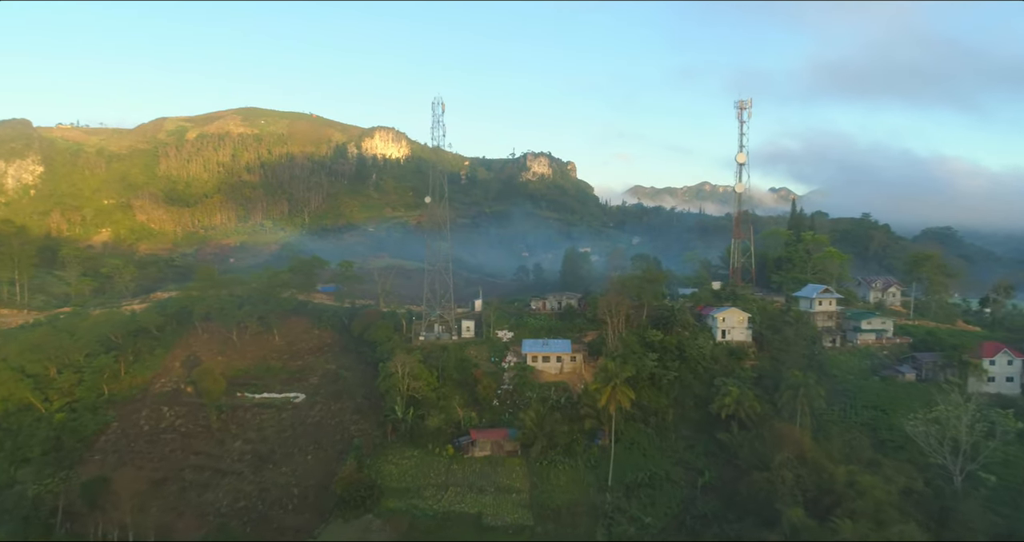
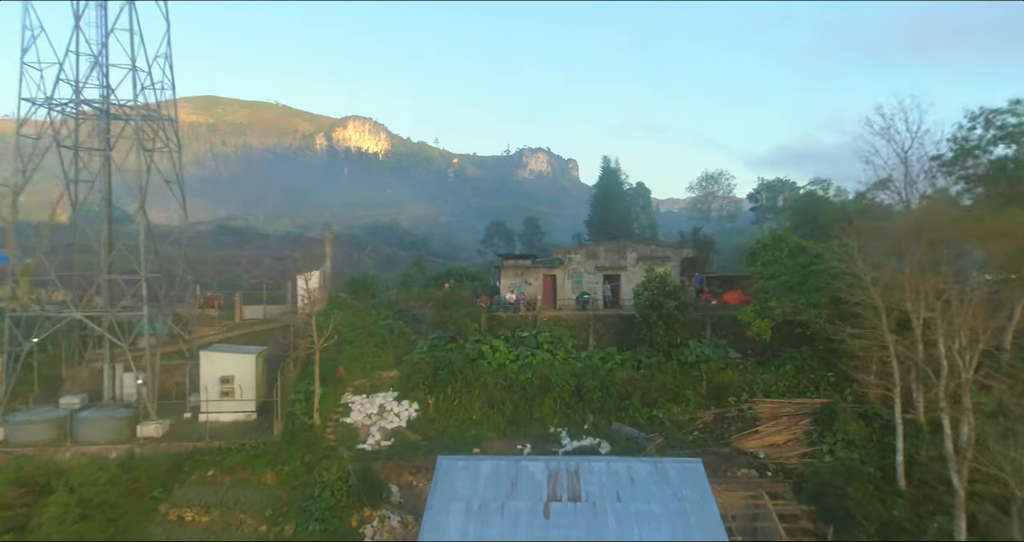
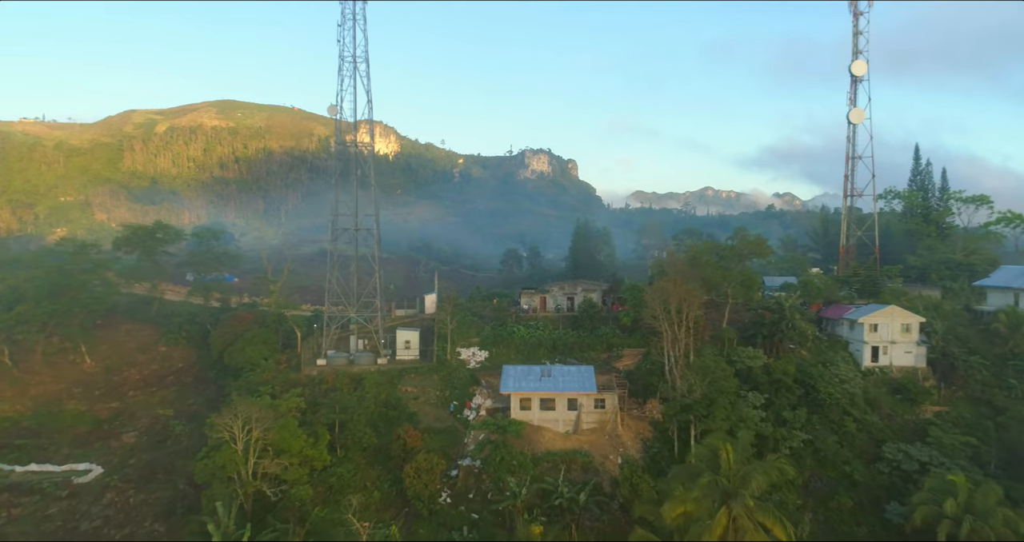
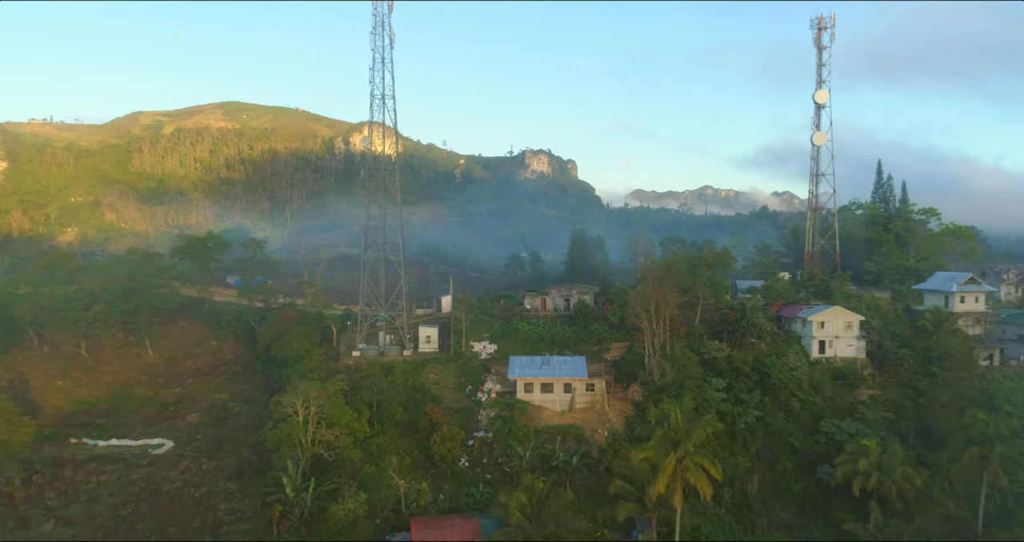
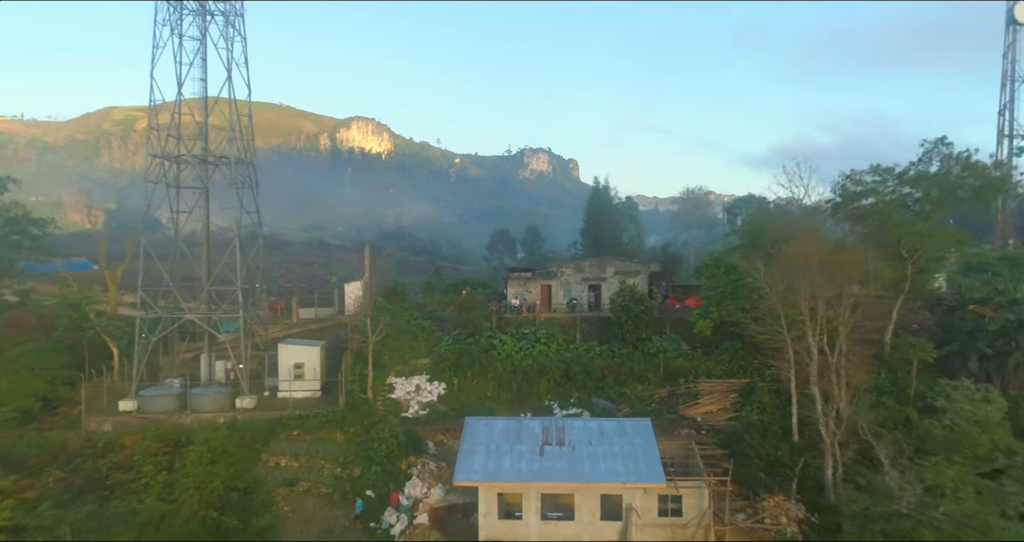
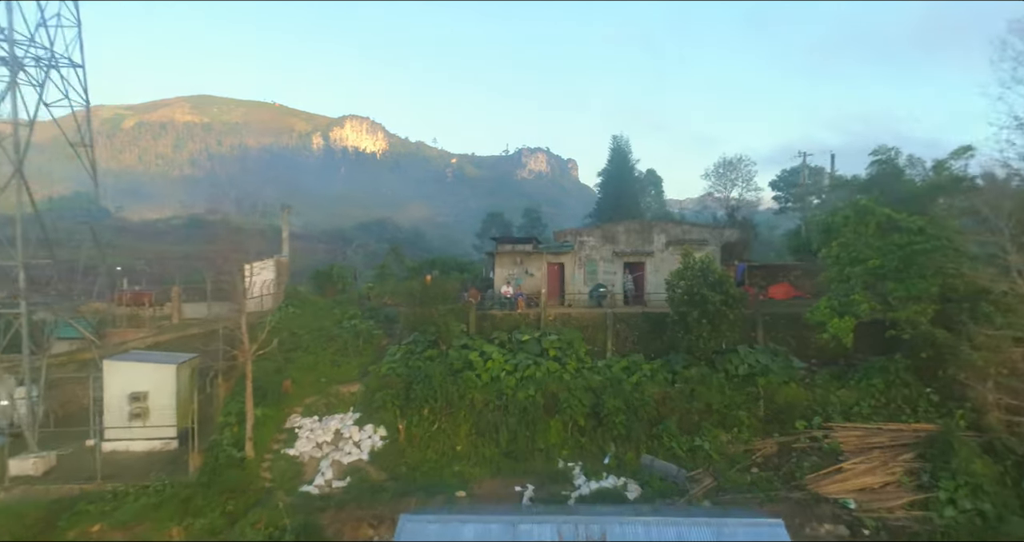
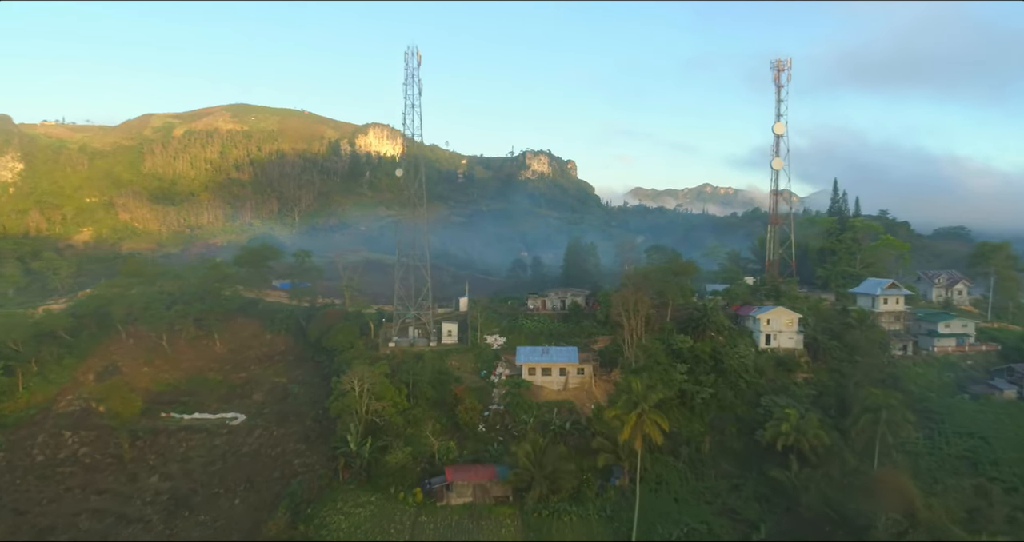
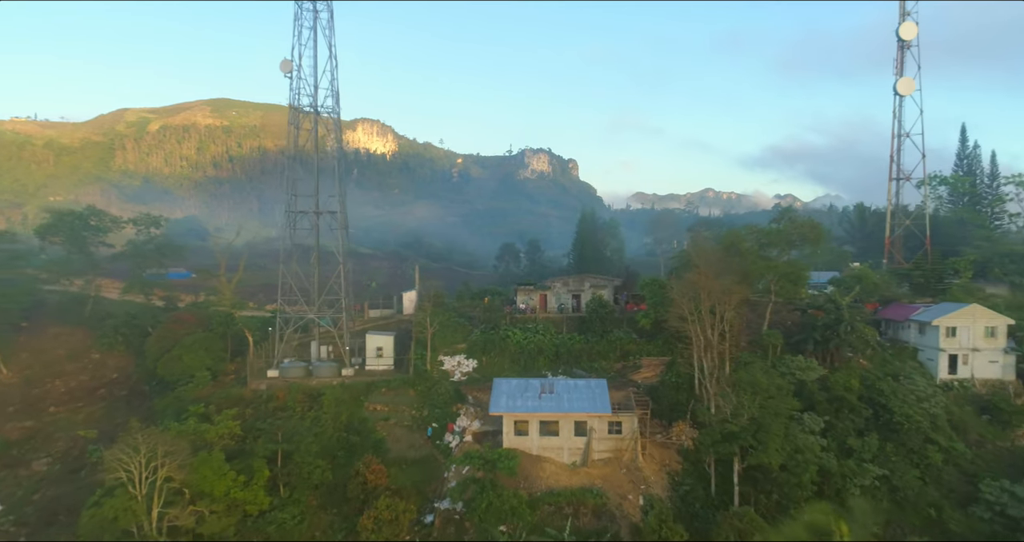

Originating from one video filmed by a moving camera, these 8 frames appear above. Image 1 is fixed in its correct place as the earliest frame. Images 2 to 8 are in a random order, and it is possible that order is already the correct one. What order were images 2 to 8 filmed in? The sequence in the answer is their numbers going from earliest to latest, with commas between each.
7, 4, 3, 8, 5, 2, 6
